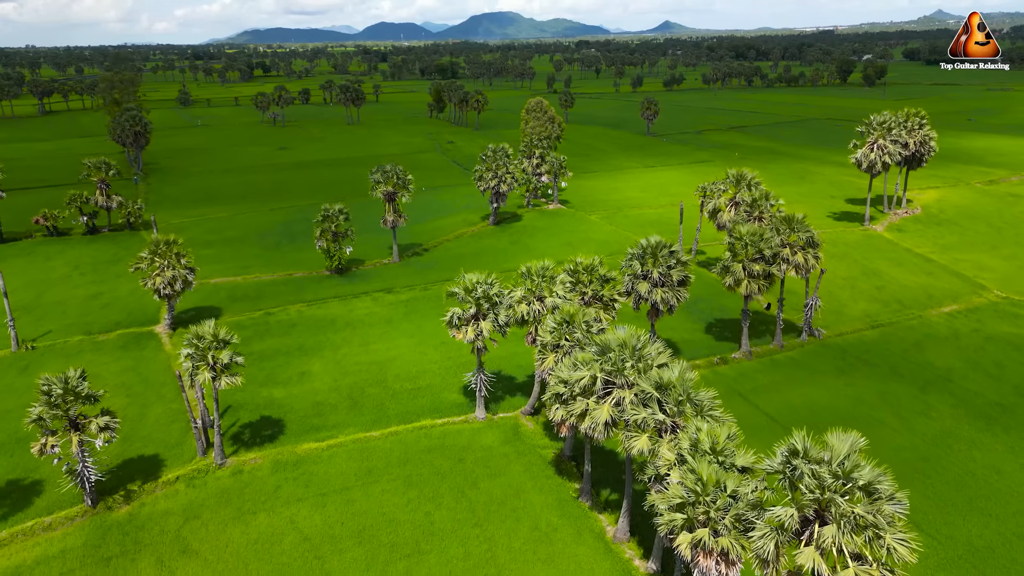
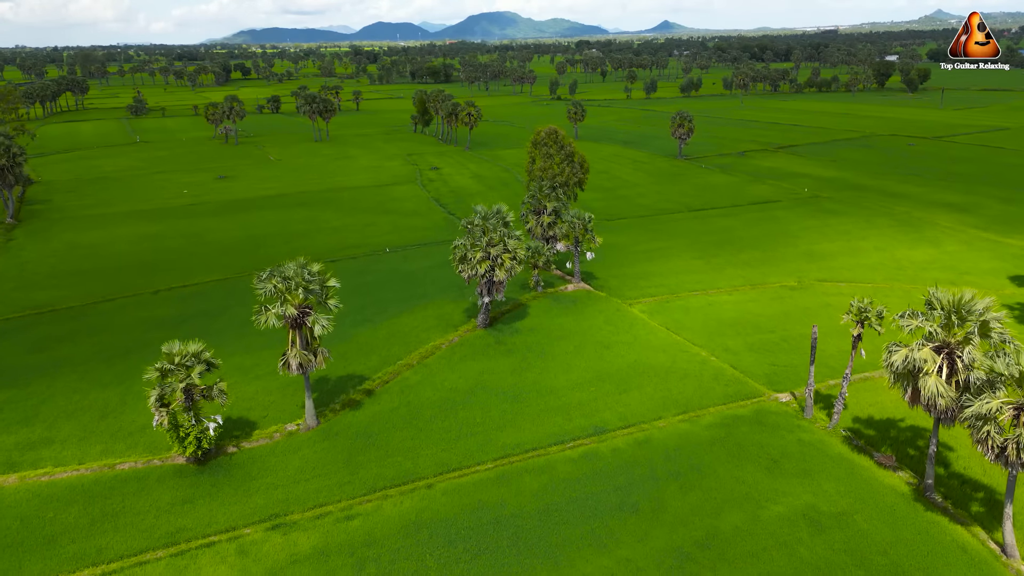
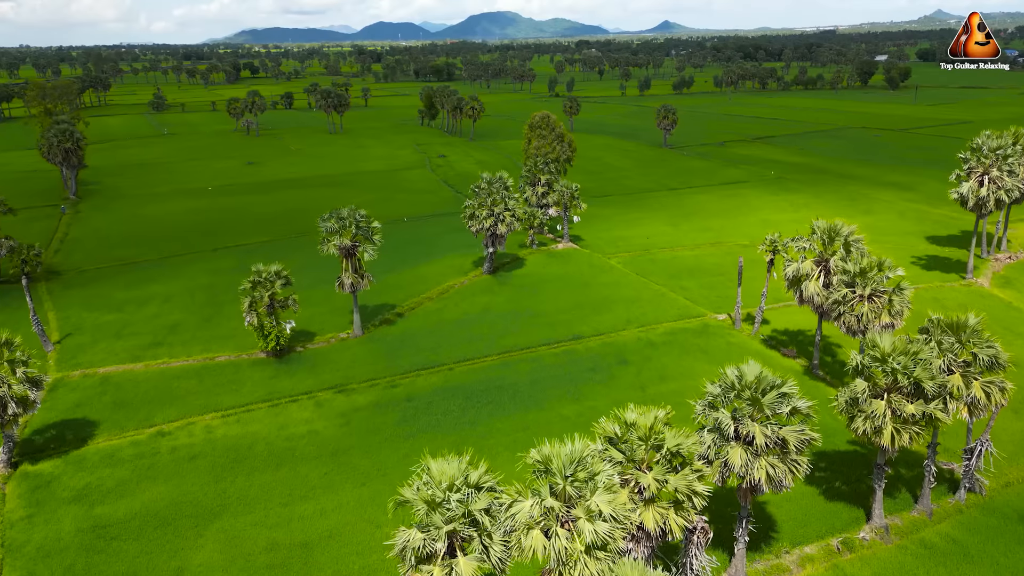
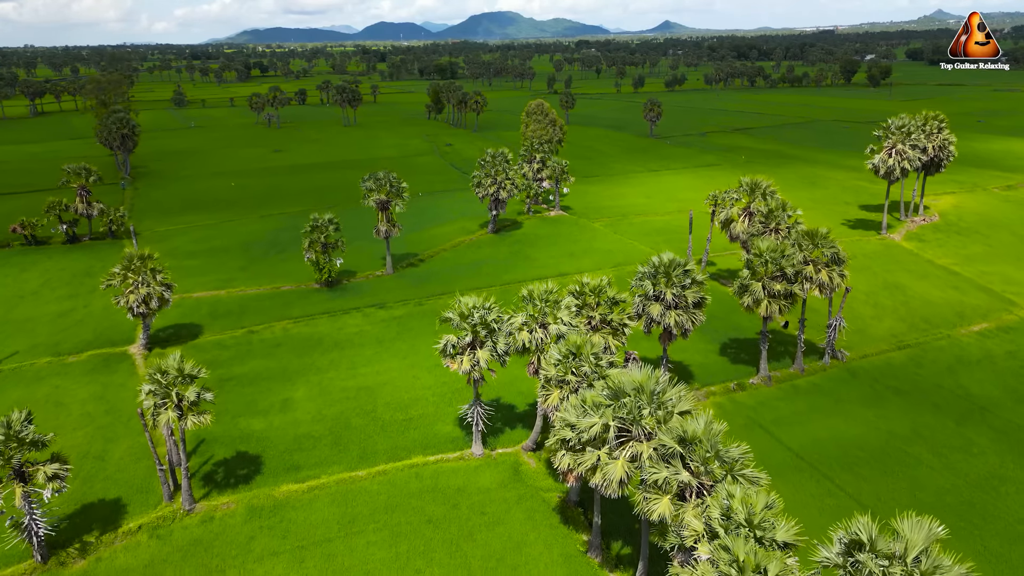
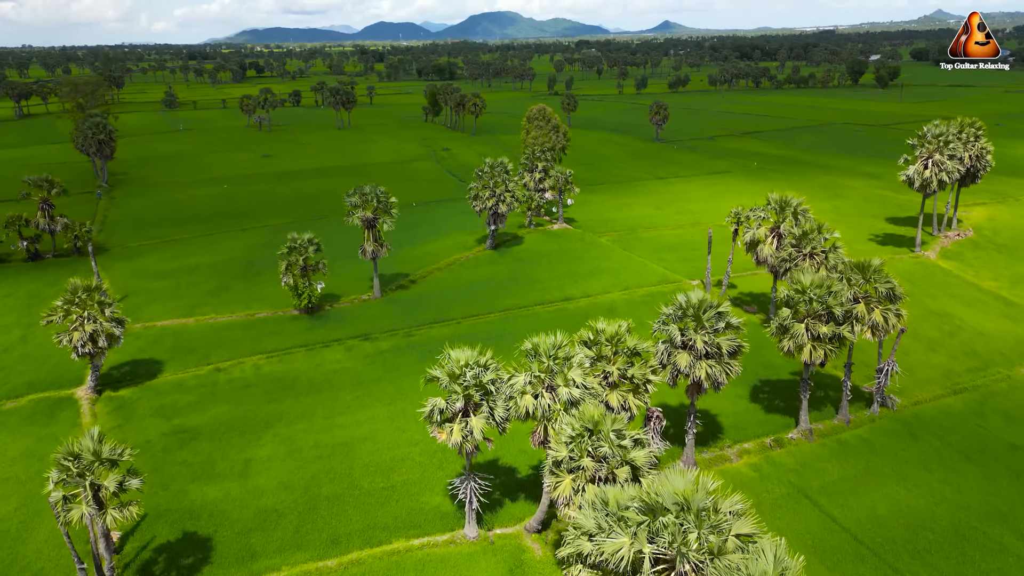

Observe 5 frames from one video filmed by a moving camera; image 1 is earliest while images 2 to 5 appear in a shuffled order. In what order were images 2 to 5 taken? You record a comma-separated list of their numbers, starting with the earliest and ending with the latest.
4, 5, 3, 2
